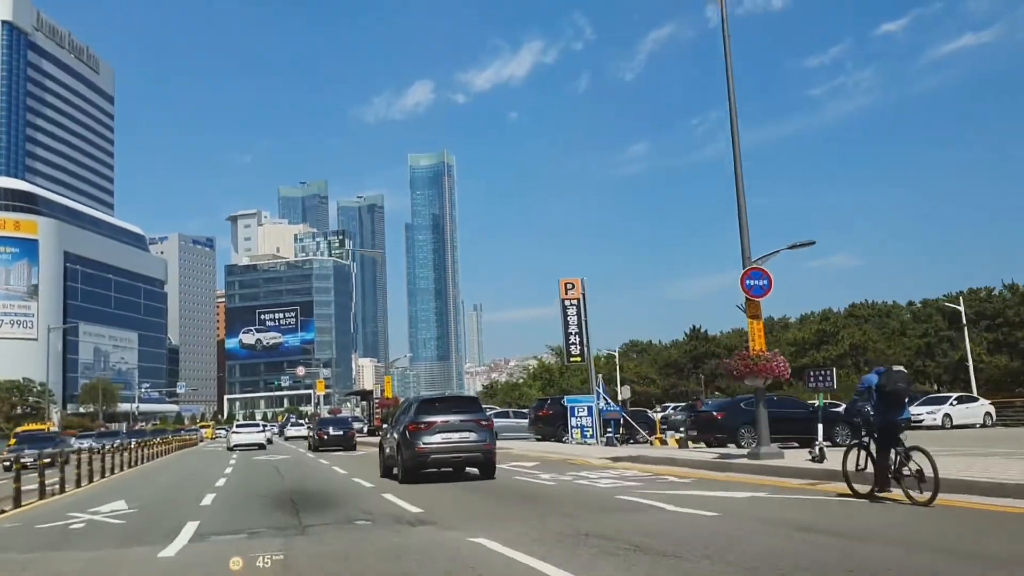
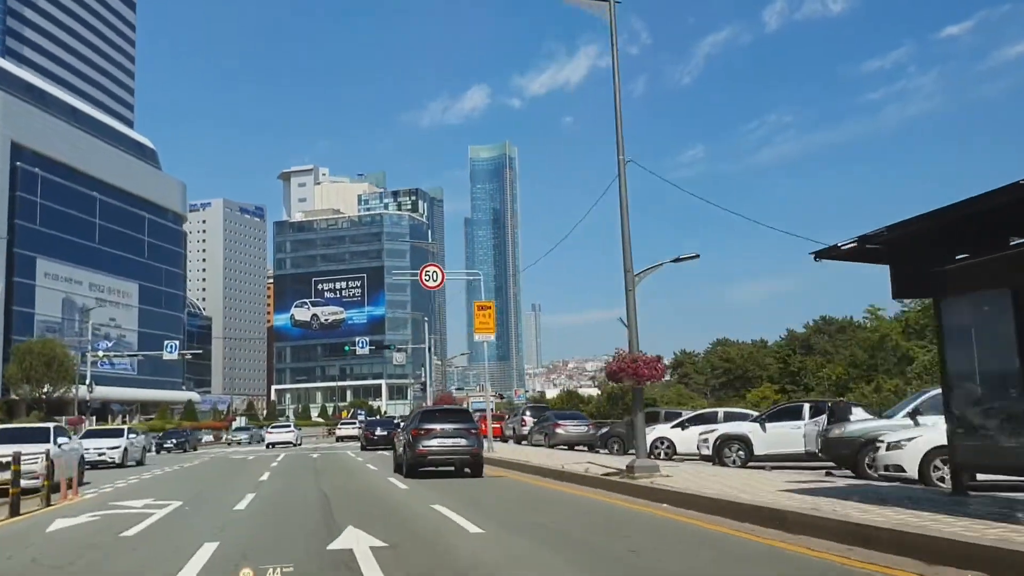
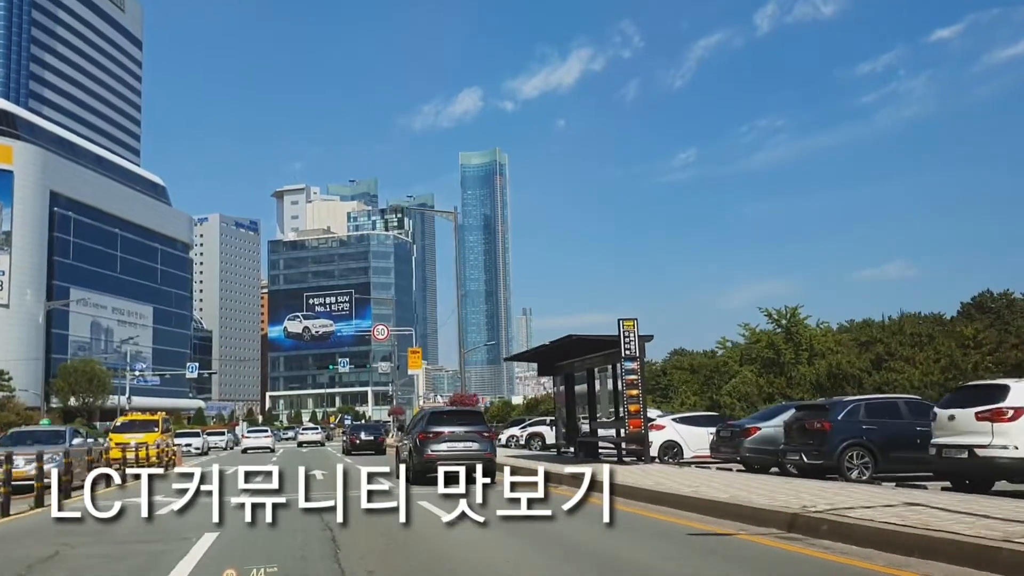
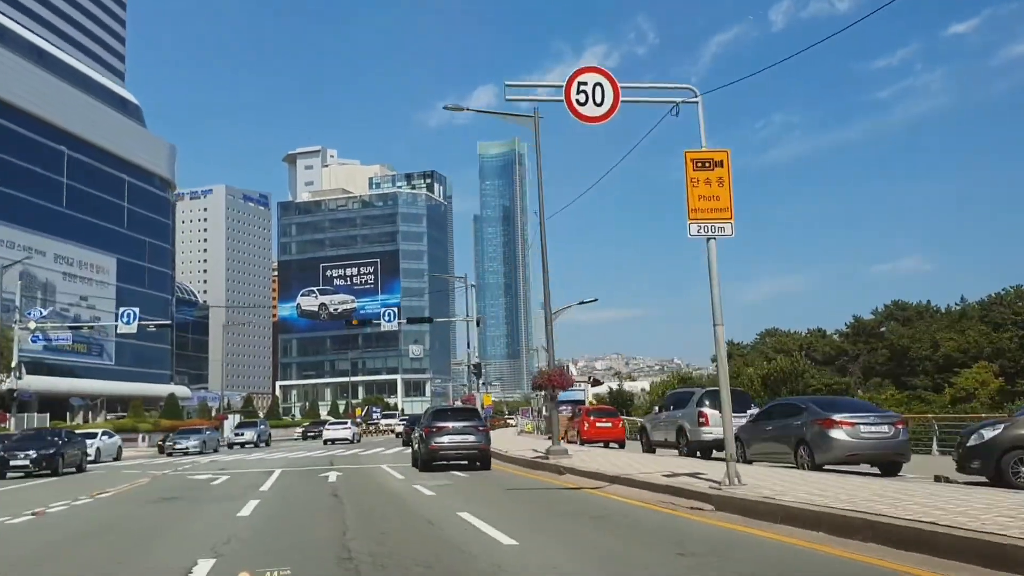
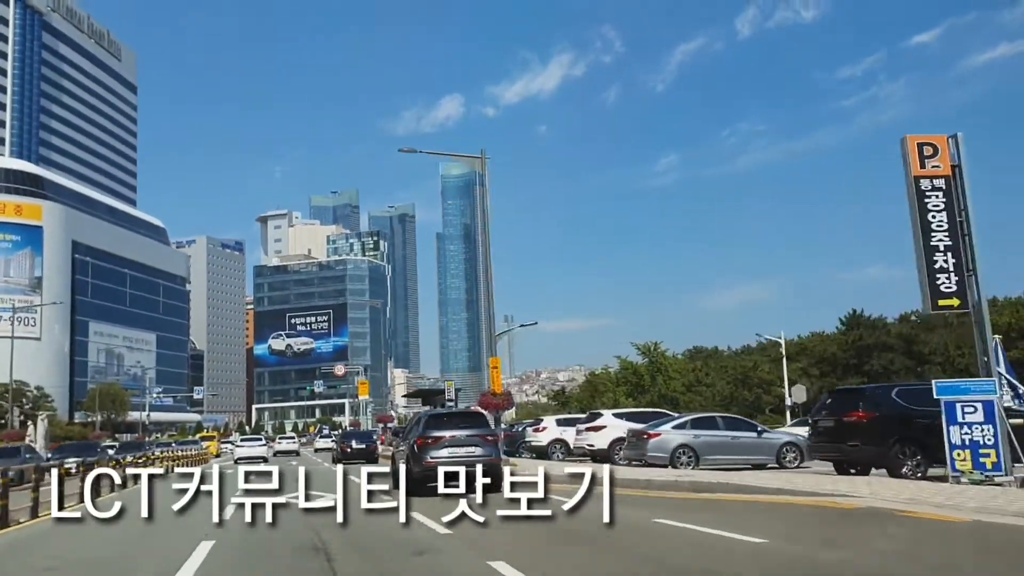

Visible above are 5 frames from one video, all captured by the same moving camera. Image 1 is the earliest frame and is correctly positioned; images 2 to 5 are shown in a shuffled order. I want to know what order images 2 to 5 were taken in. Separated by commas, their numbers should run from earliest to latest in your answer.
5, 3, 2, 4
